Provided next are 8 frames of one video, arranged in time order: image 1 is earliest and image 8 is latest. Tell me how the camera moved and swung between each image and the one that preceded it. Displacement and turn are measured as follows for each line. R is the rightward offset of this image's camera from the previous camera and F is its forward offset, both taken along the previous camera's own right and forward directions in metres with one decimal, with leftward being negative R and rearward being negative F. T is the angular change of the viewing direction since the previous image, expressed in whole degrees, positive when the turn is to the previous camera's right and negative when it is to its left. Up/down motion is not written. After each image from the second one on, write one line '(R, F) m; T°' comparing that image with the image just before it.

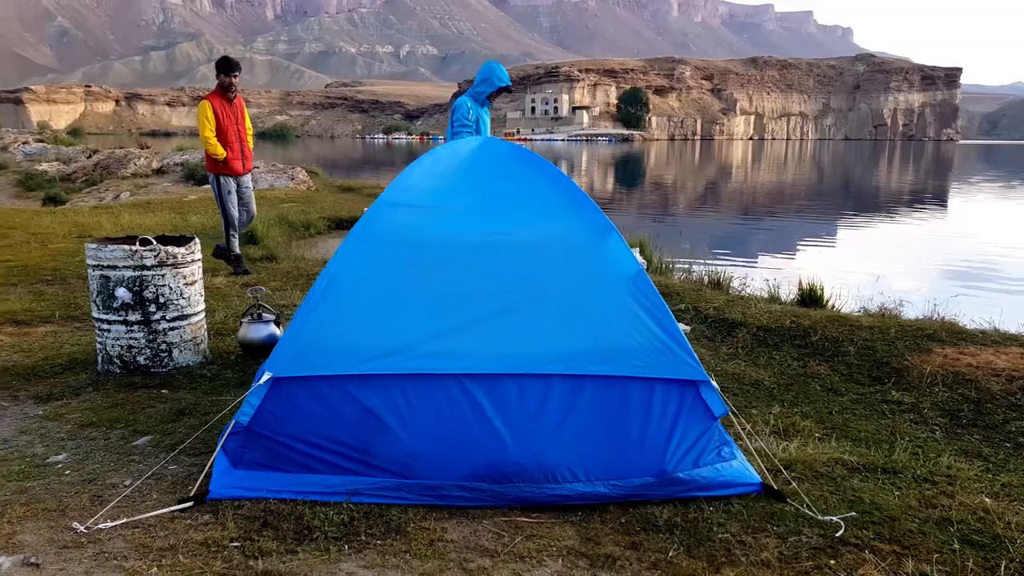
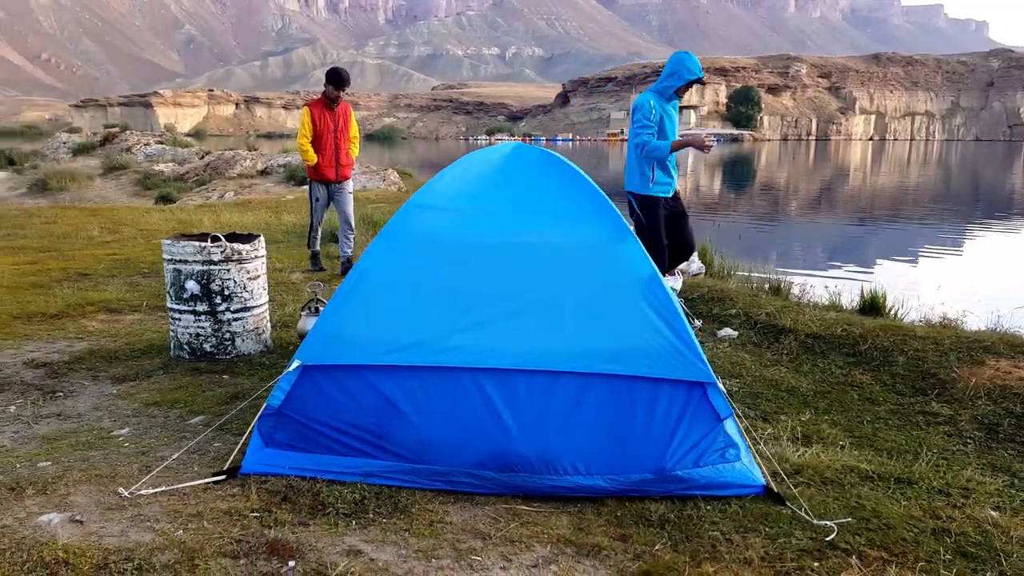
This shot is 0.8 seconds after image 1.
(+0.4, -0.1) m; -7°
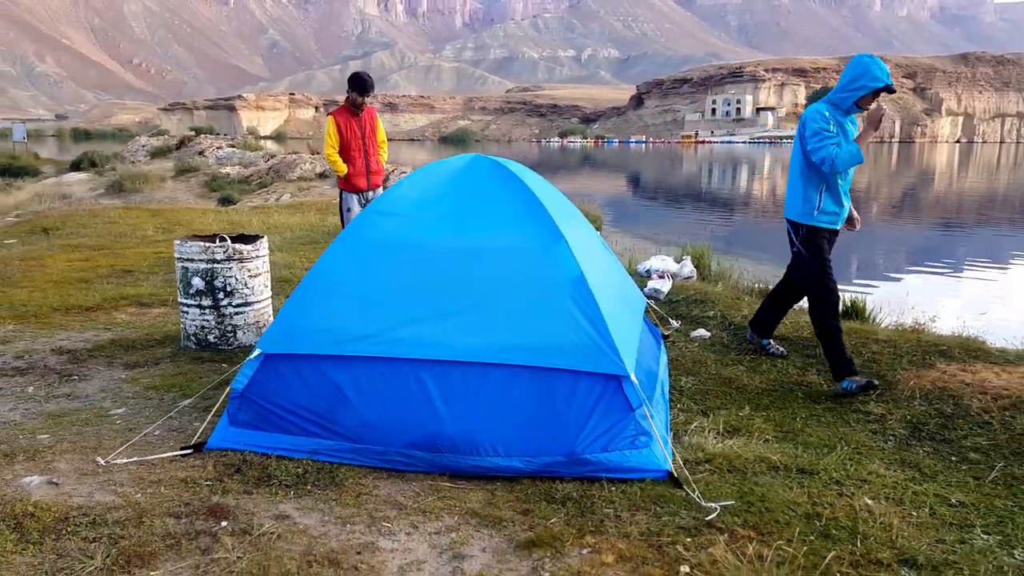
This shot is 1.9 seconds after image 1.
(+0.7, -0.4) m; -4°
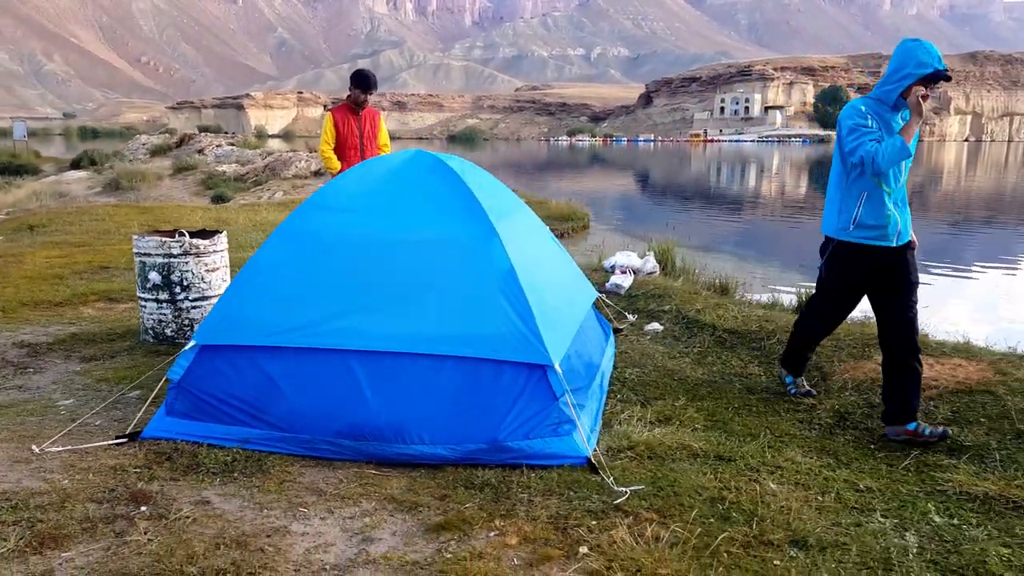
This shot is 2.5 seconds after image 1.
(+0.4, -0.1) m; 0°
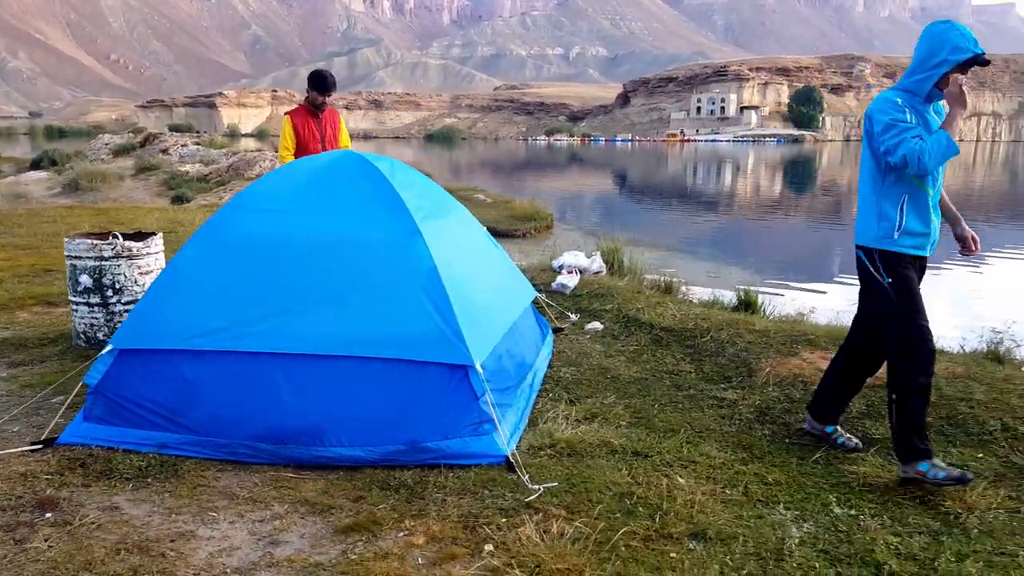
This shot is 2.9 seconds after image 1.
(+0.3, 0.0) m; +2°
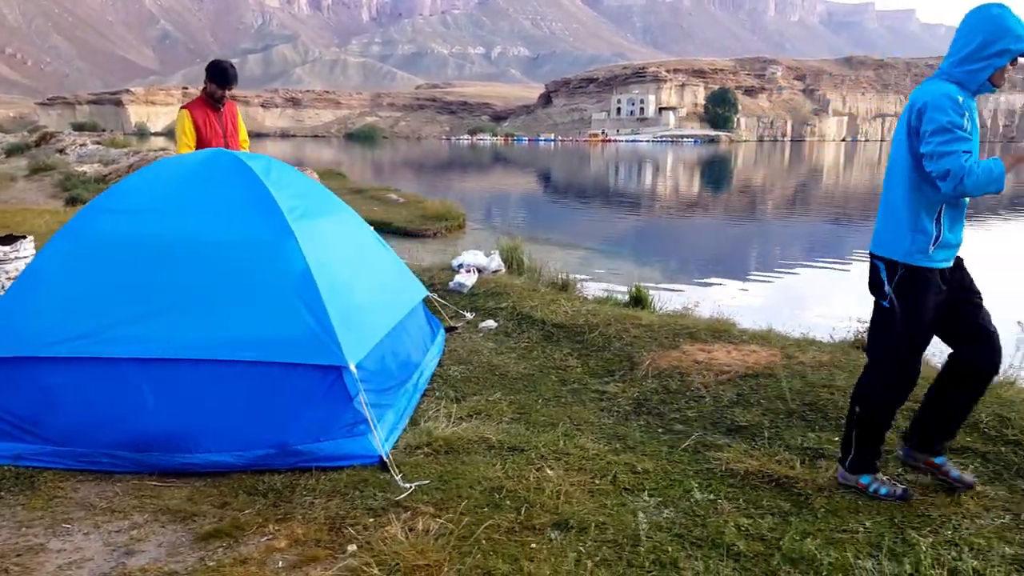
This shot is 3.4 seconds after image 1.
(+0.3, 0.0) m; +5°
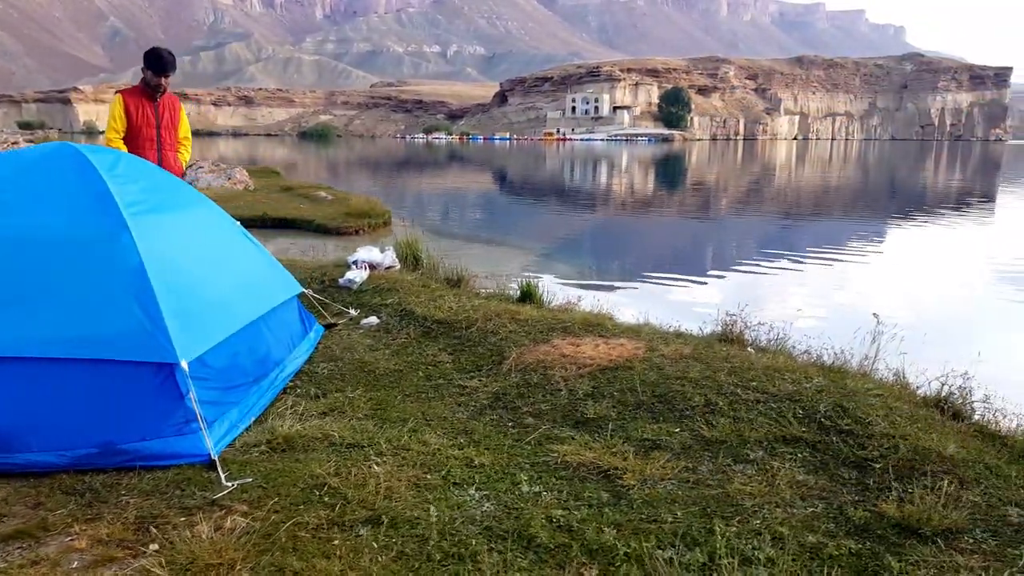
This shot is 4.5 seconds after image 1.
(+0.7, 0.0) m; +3°
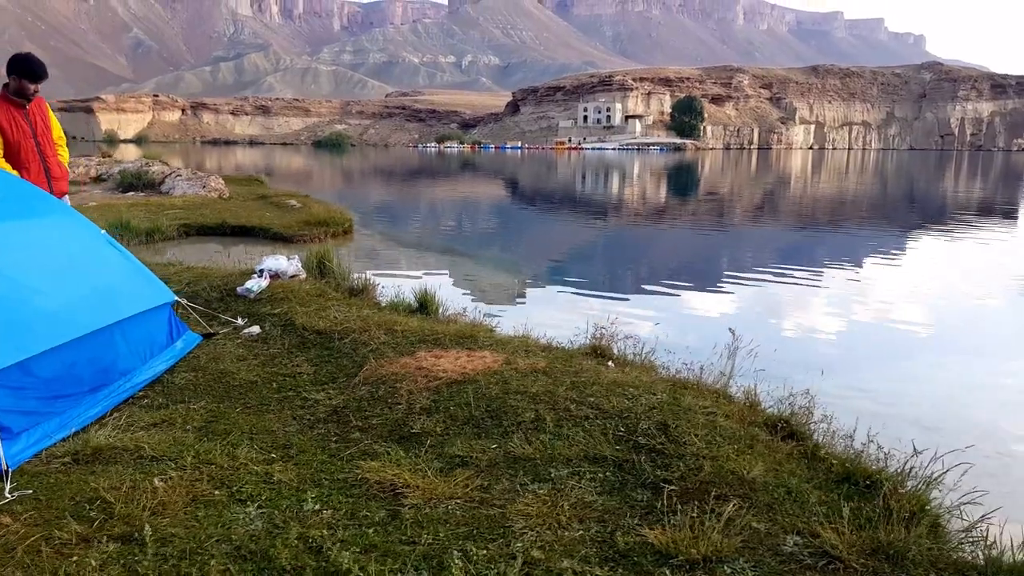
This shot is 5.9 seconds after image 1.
(+1.2, +0.1) m; -2°
